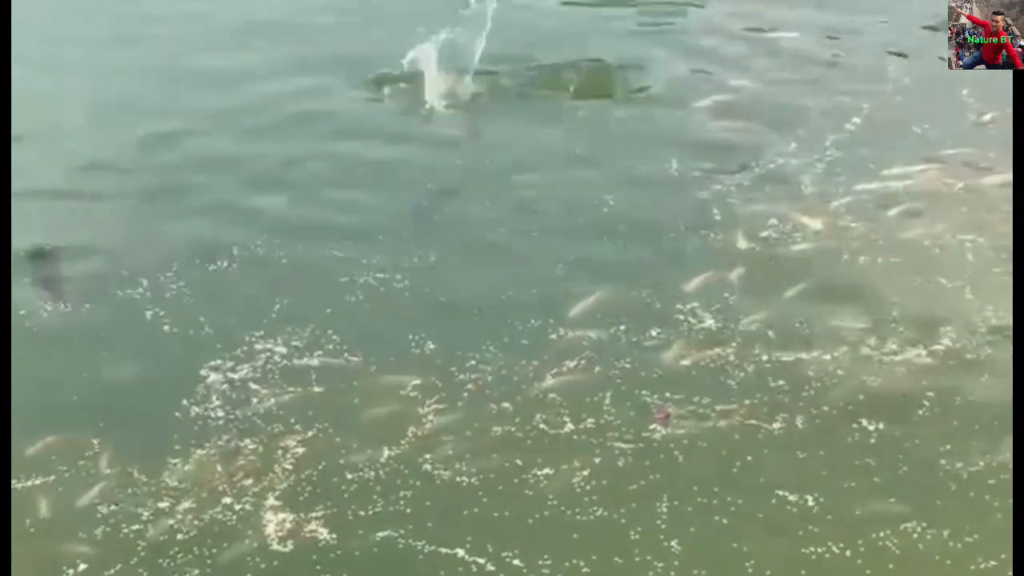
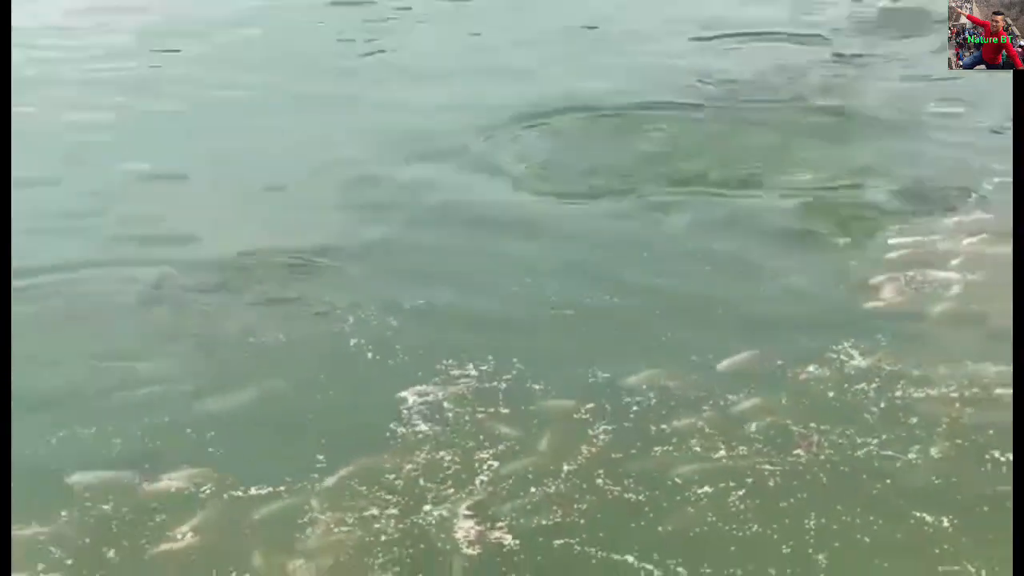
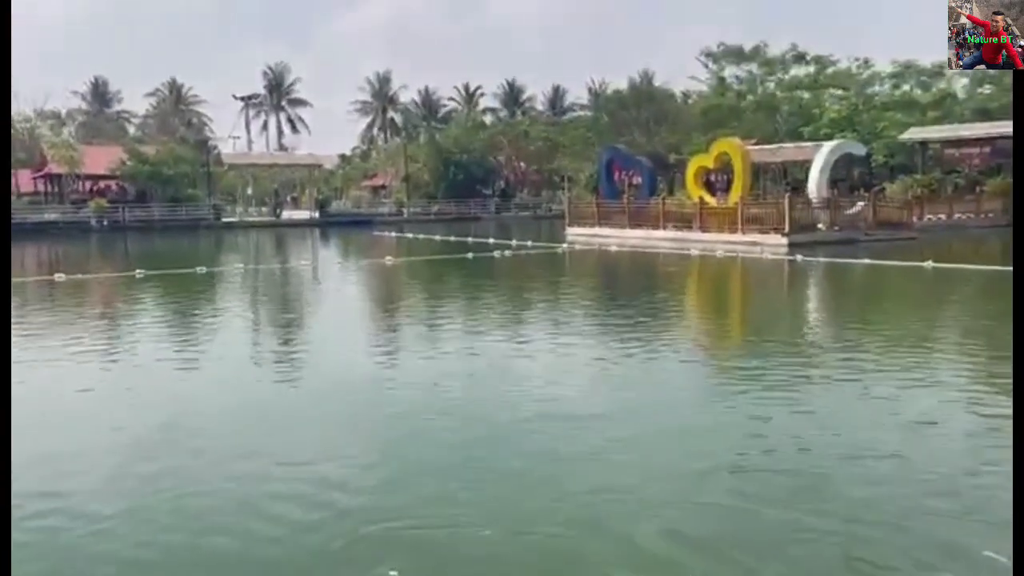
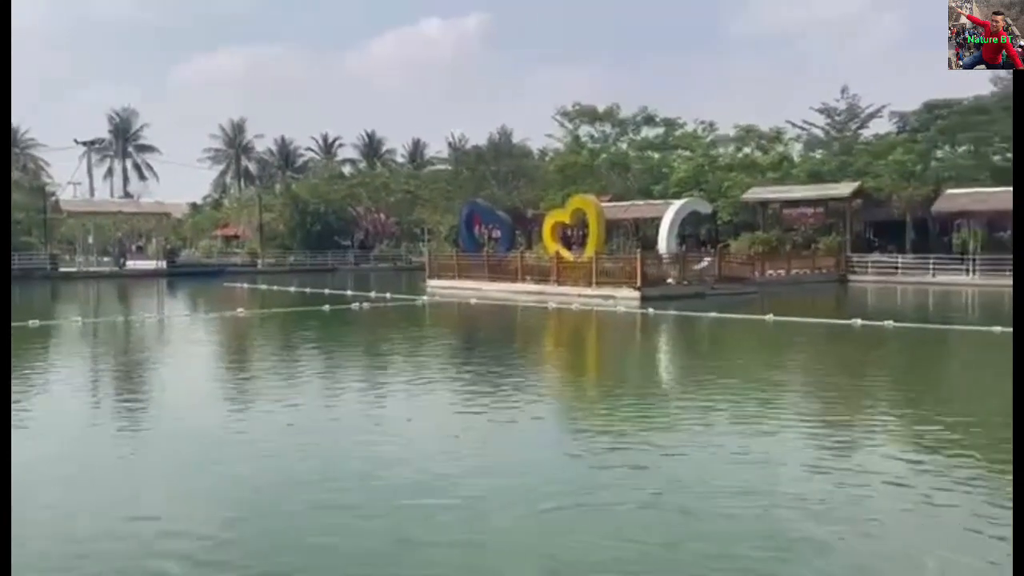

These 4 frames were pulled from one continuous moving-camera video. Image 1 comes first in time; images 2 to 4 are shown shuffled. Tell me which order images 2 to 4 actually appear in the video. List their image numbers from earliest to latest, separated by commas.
2, 3, 4
